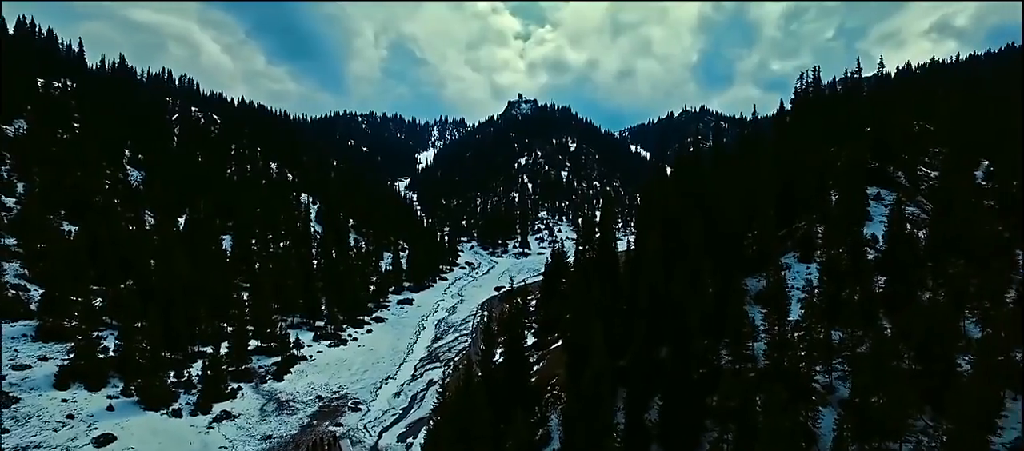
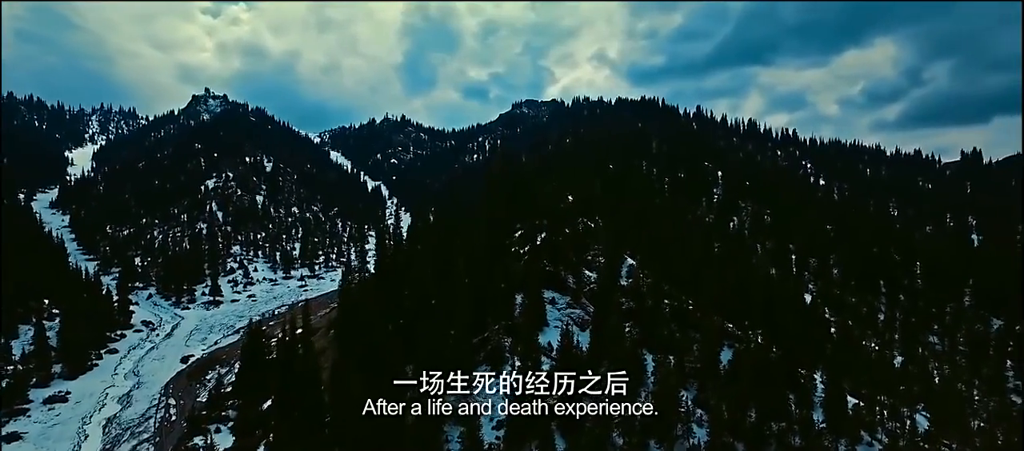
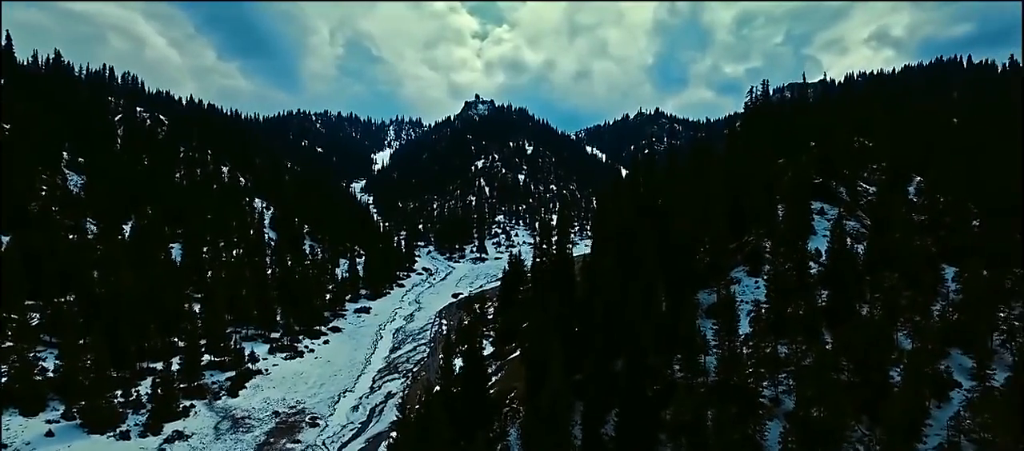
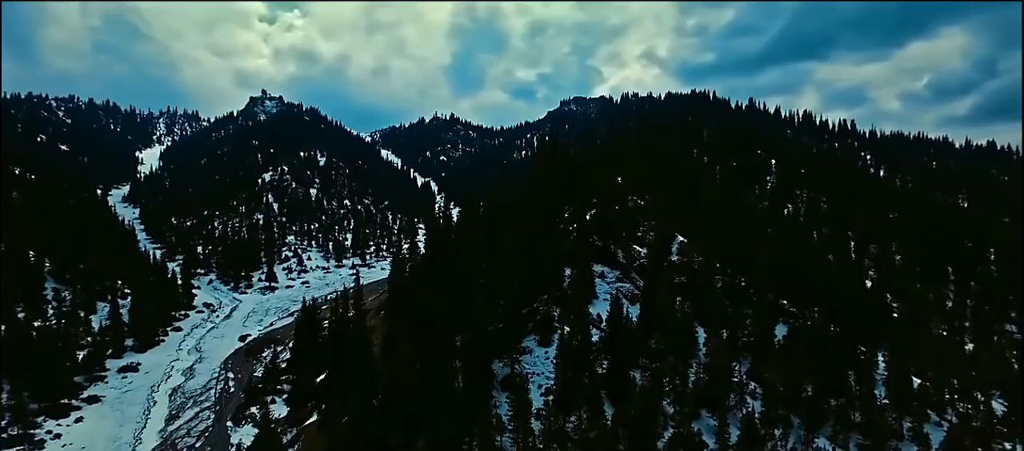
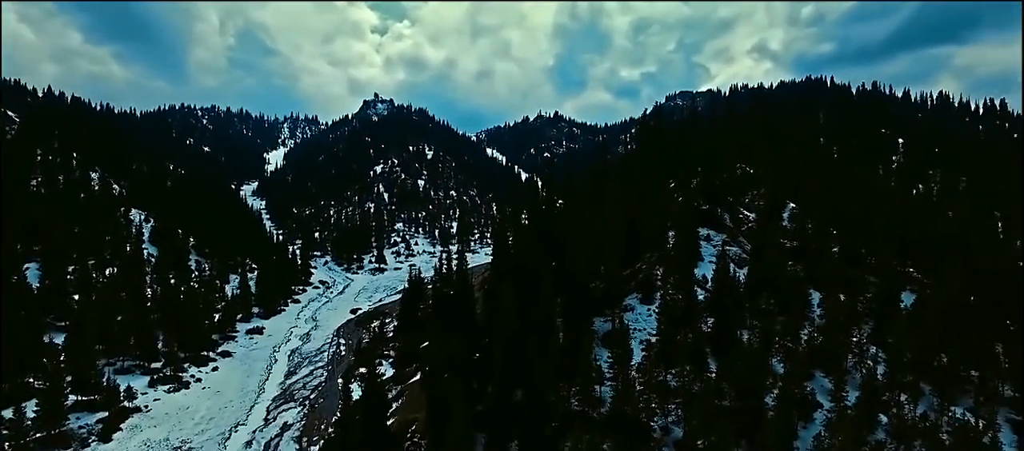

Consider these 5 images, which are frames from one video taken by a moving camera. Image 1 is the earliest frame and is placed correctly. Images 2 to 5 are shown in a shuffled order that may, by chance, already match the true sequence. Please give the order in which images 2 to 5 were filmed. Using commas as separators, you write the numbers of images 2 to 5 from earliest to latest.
3, 5, 4, 2
